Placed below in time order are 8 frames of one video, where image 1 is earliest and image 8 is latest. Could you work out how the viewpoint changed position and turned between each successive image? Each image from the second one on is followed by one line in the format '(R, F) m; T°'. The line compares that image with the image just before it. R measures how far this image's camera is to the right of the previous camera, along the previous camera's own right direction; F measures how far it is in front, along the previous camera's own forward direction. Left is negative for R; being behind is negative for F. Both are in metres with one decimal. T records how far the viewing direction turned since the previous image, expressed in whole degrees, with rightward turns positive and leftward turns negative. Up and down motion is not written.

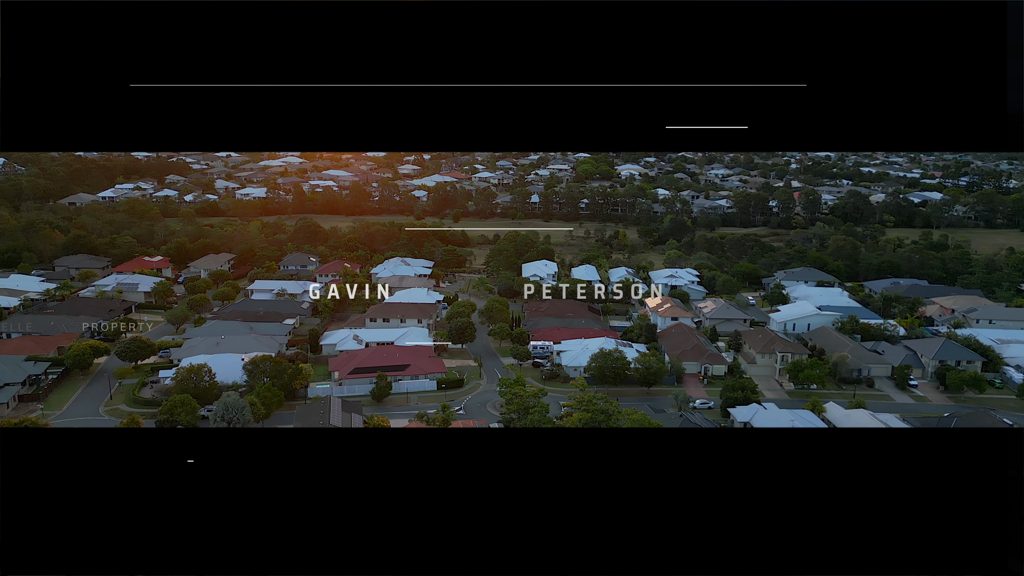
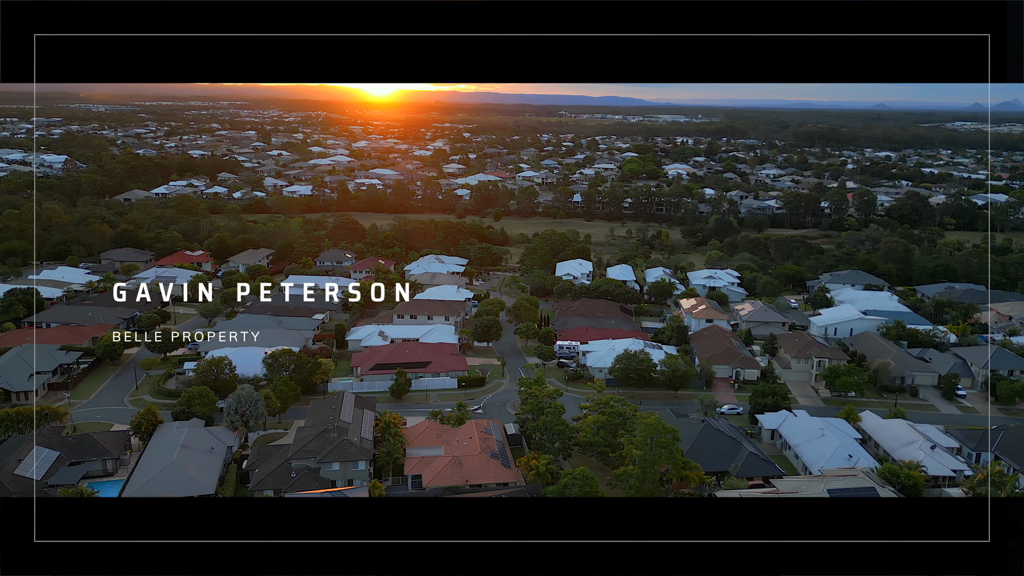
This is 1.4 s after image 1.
(+0.3, +0.2) m; -4°
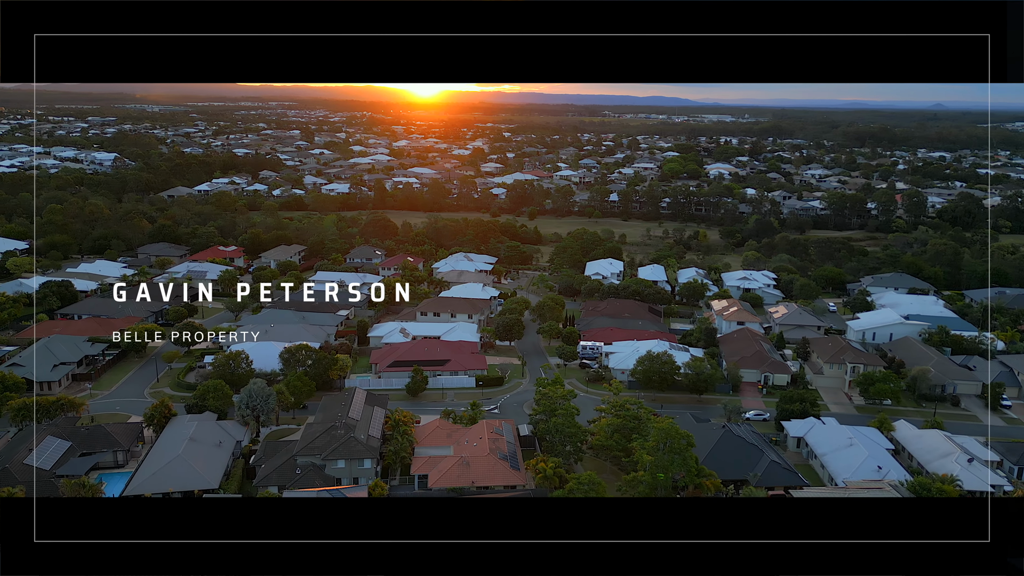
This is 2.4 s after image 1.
(+0.2, +0.2) m; -3°
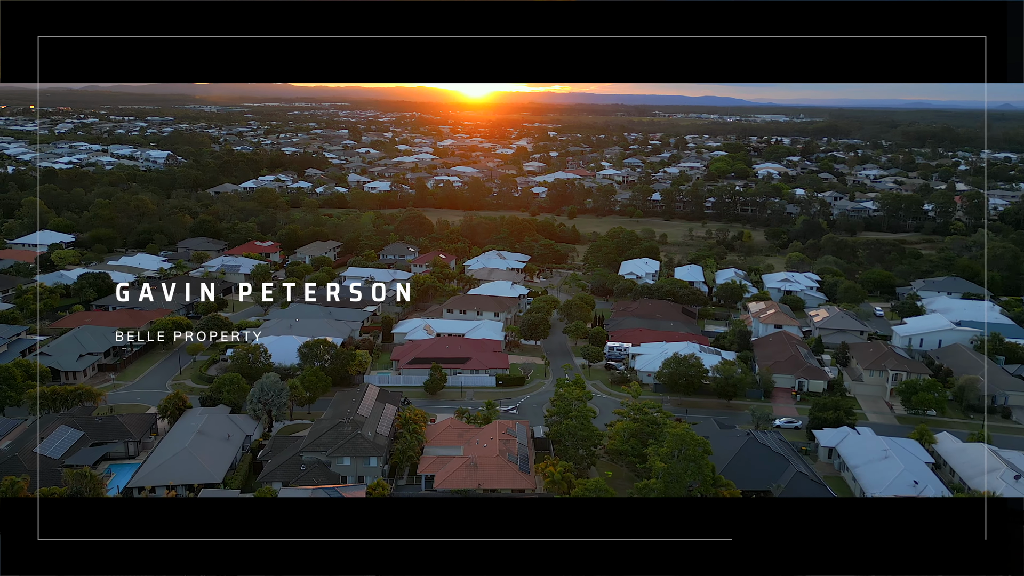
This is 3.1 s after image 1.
(+0.3, +0.2) m; -4°
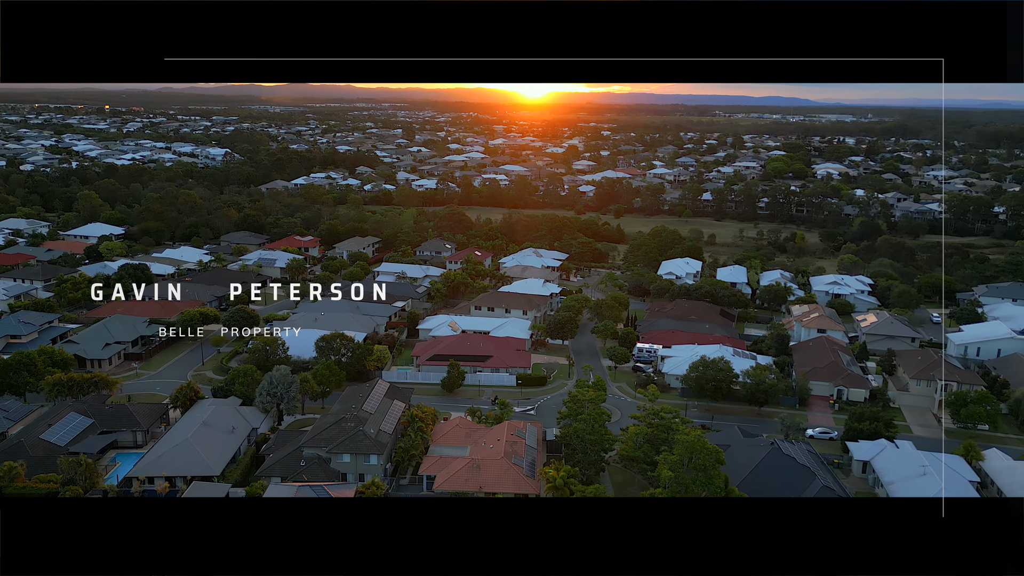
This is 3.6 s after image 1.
(+0.3, +0.2) m; -4°
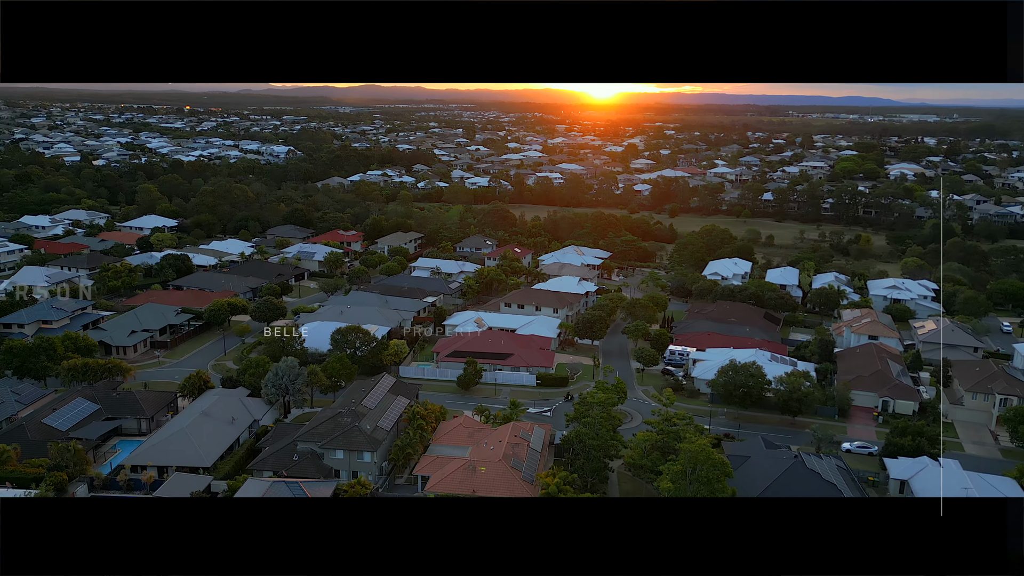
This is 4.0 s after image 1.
(+0.4, +0.3) m; -5°
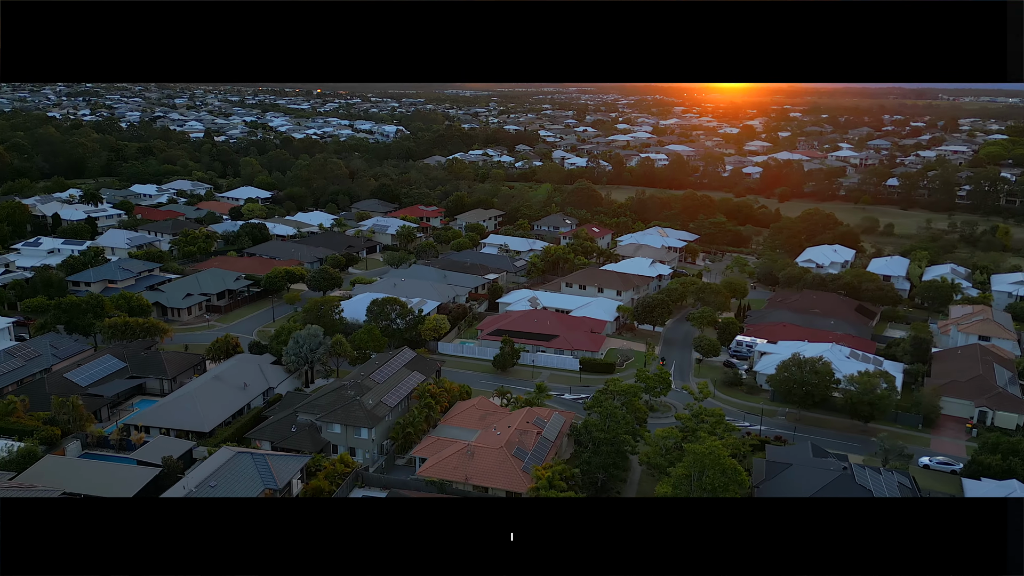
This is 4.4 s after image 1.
(+0.6, +0.5) m; -9°
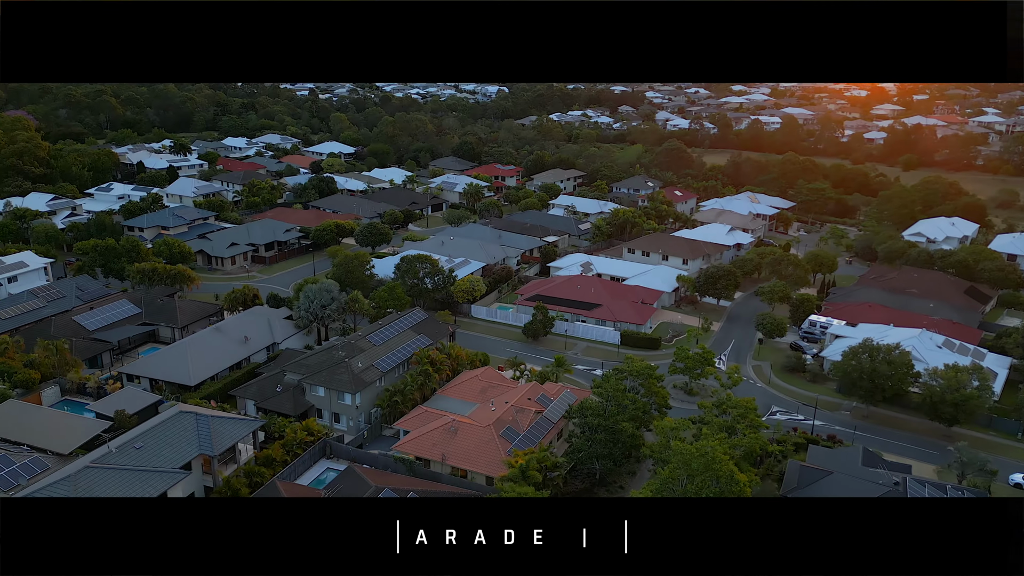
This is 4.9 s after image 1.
(+0.6, +0.6) m; -9°
